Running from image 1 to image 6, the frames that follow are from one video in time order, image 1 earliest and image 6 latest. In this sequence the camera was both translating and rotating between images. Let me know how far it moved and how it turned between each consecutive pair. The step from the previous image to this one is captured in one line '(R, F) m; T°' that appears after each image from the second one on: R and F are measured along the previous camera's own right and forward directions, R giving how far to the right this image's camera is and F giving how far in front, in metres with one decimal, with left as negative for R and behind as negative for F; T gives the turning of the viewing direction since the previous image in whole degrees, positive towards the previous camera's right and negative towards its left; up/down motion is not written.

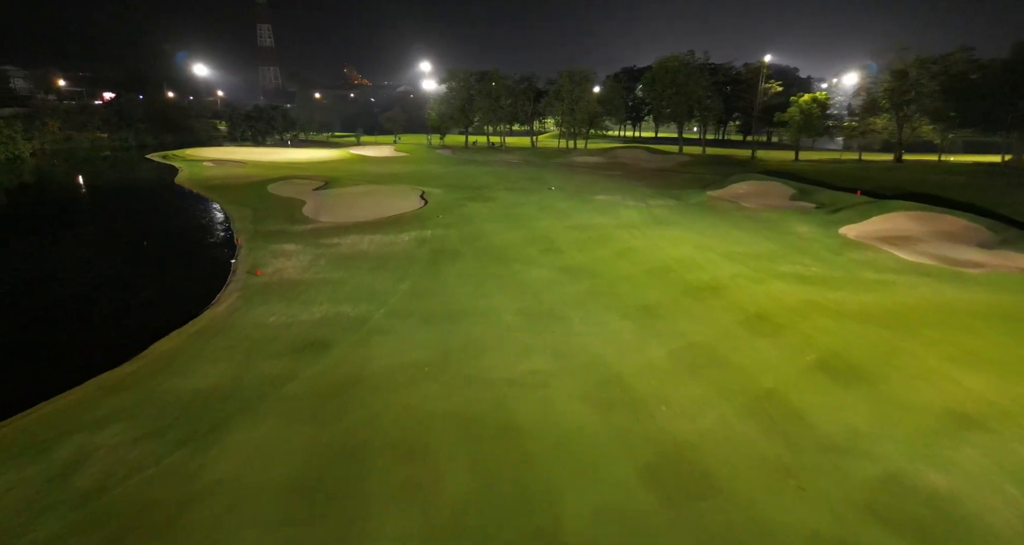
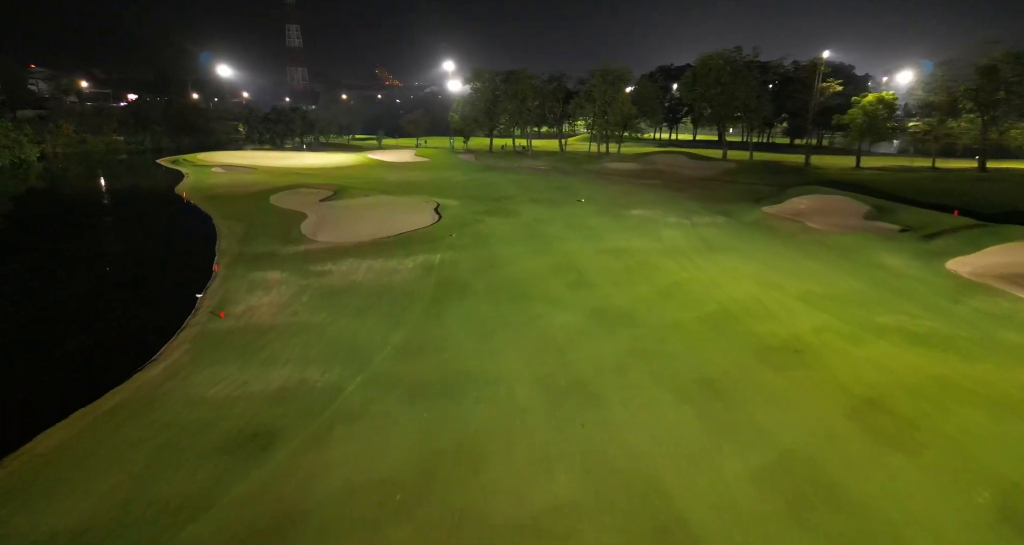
(+0.1, +2.9) m; -3°
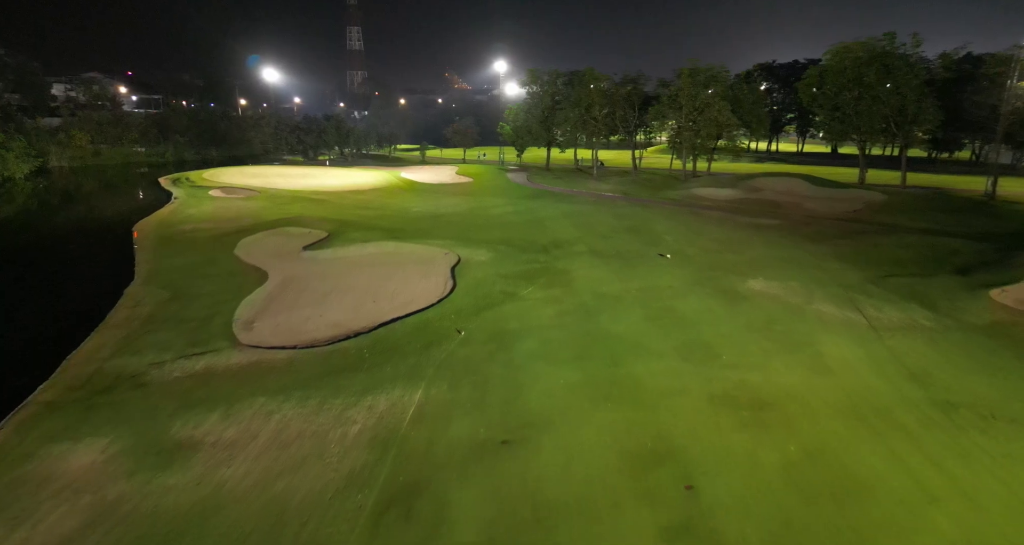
(+0.3, +7.7) m; -7°
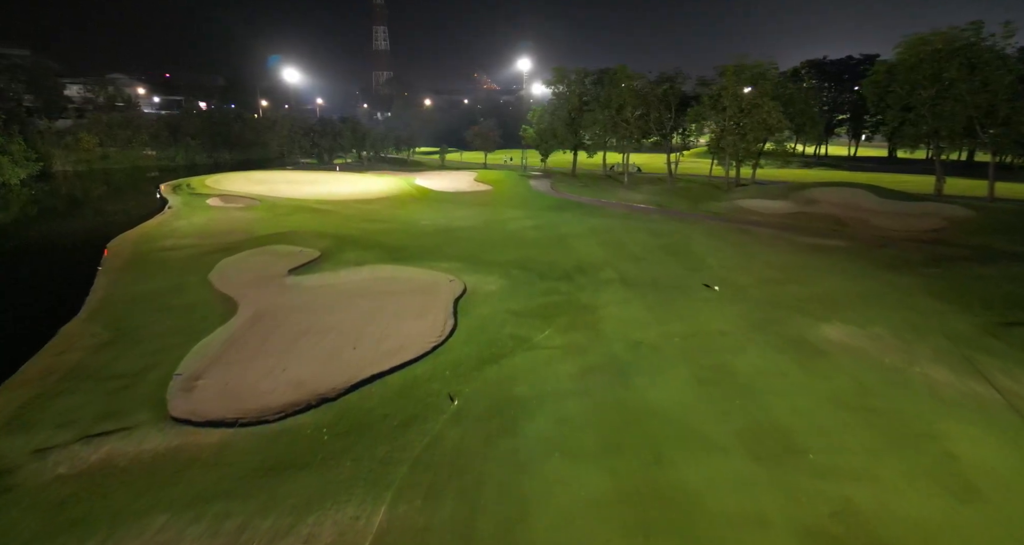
(+0.3, +2.9) m; -3°
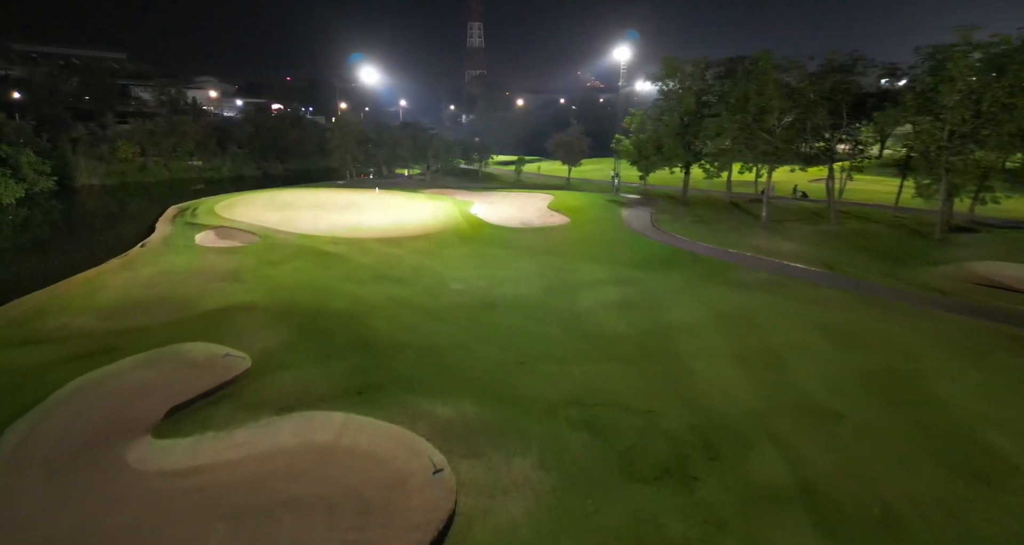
(+0.5, +8.5) m; -11°
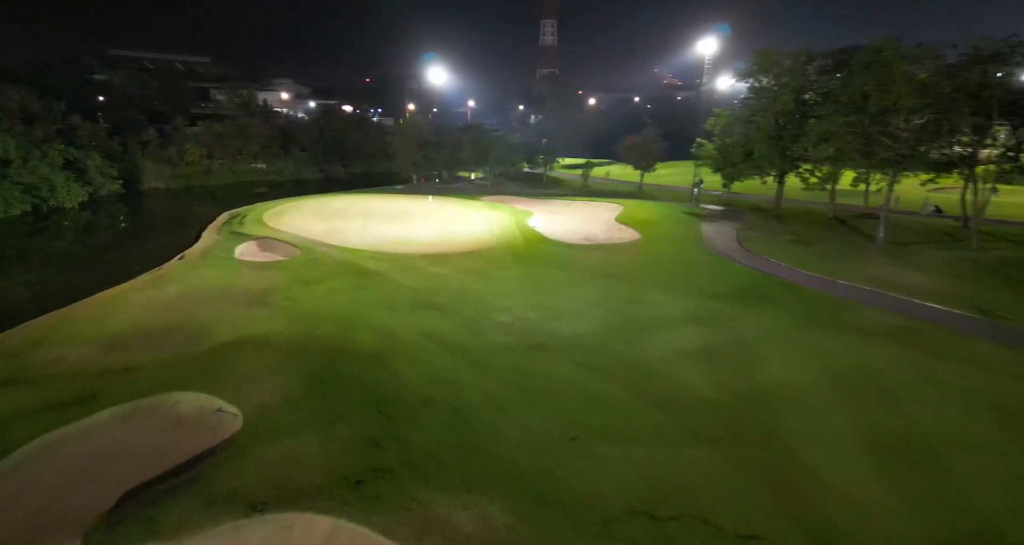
(+0.2, +2.6) m; -8°
